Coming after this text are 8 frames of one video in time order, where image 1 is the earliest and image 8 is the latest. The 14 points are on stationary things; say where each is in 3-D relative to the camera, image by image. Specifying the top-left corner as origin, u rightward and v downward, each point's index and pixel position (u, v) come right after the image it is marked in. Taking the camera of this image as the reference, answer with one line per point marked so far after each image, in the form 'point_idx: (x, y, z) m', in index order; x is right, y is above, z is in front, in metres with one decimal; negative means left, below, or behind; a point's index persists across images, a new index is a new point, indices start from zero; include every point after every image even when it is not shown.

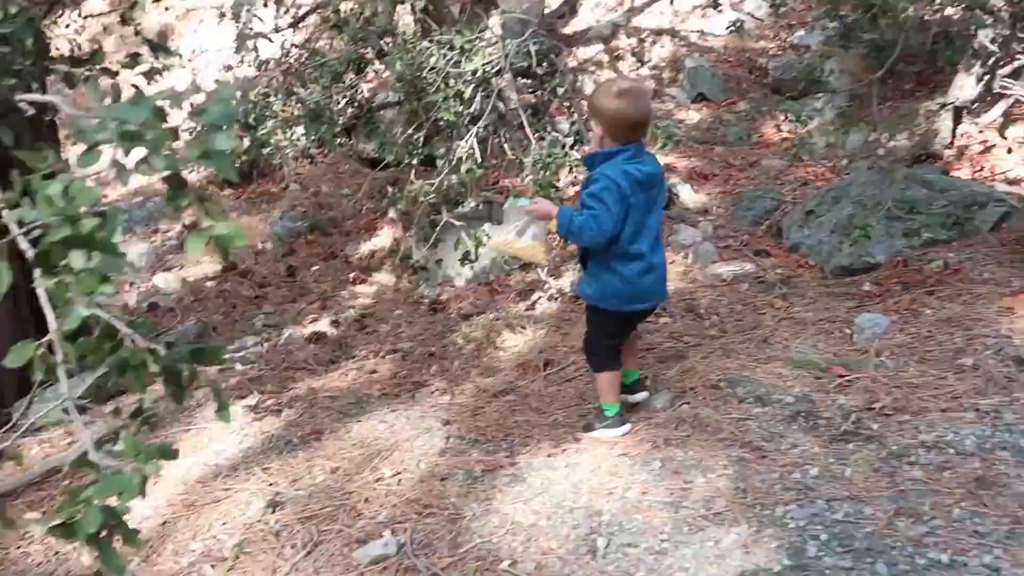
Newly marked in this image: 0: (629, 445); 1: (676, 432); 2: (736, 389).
0: (+0.4, -0.5, +2.6) m
1: (+0.5, -0.5, +2.6) m
2: (+0.8, -0.4, +2.8) m
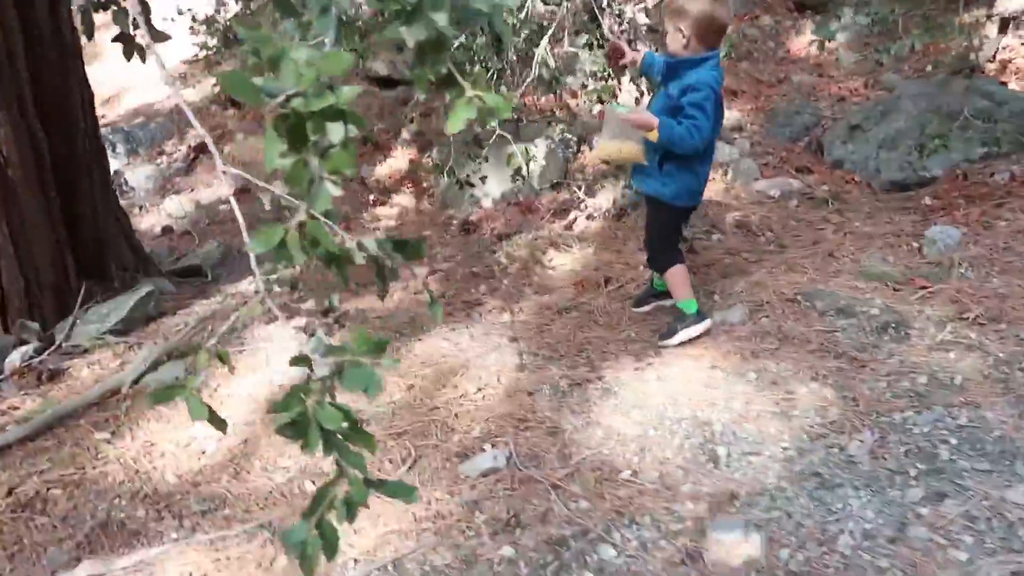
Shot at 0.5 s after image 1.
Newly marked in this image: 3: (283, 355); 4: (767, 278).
0: (+0.7, -0.2, +2.5) m
1: (+0.8, -0.2, +2.6) m
2: (+1.1, -0.1, +2.8) m
3: (-0.9, -0.3, +3.2) m
4: (+1.0, 0.0, +3.1) m
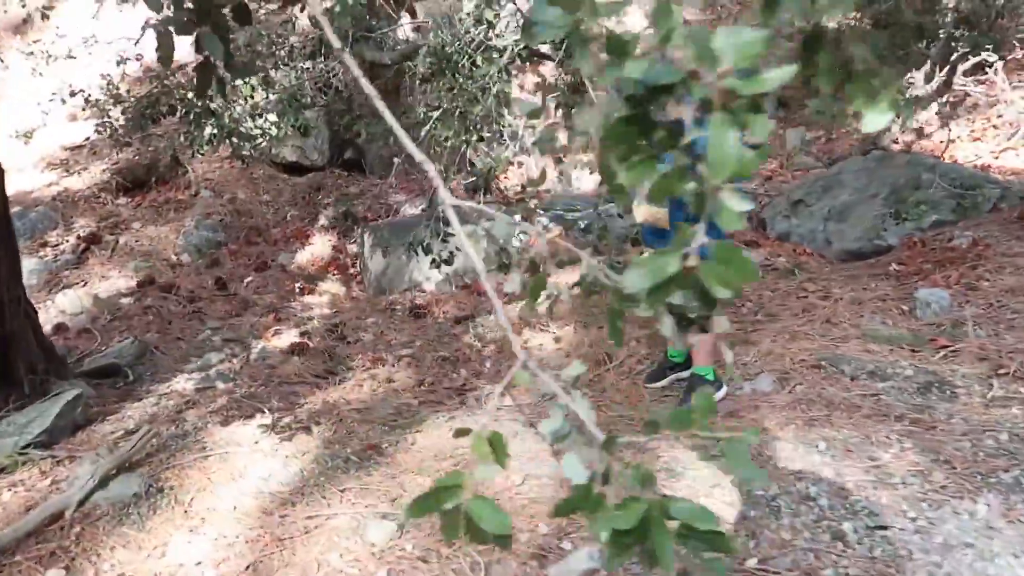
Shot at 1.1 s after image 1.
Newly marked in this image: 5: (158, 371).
0: (+0.8, -0.4, +2.4) m
1: (+0.9, -0.4, +2.4) m
2: (+1.1, -0.3, +2.7) m
3: (-0.9, -0.6, +2.8) m
4: (+1.0, -0.2, +3.0) m
5: (-1.8, -0.4, +4.0) m
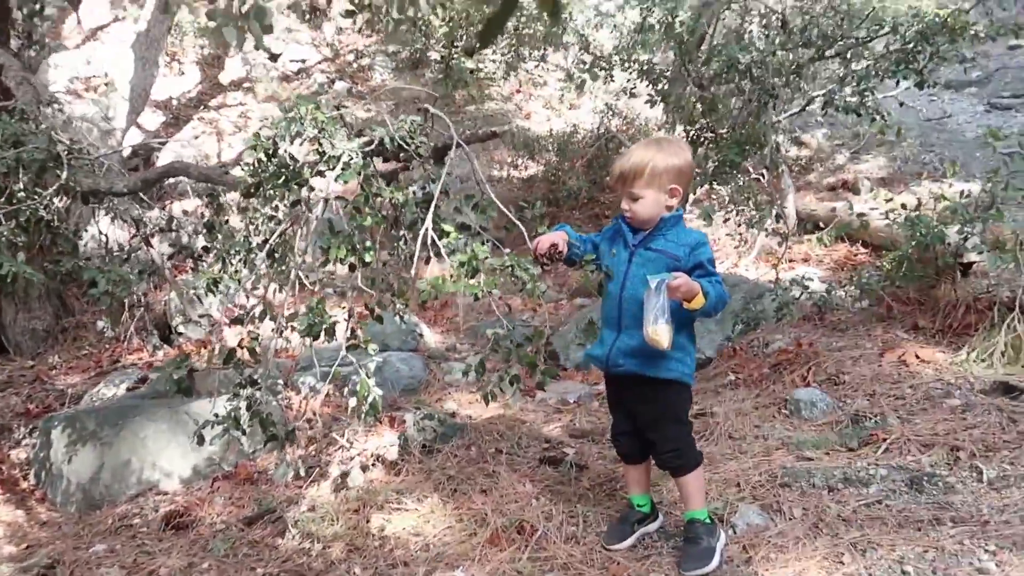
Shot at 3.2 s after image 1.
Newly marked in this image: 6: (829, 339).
0: (+0.8, -0.7, +2.0) m
1: (+0.9, -0.7, +2.1) m
2: (+0.9, -0.6, +2.5) m
3: (-0.8, -1.1, +1.5) m
4: (+0.7, -0.6, +2.7) m
5: (-2.2, -1.2, +2.2) m
6: (+1.5, -0.2, +3.7) m
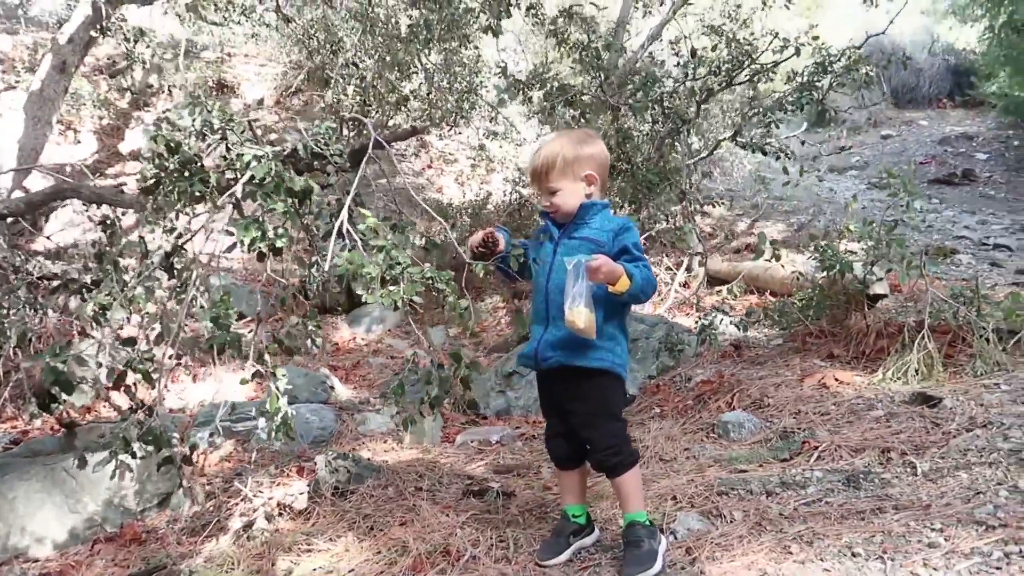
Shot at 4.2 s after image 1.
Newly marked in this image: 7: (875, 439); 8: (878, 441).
0: (+0.6, -0.6, +1.9) m
1: (+0.7, -0.6, +2.0) m
2: (+0.7, -0.6, +2.4) m
3: (-0.9, -0.9, +1.2) m
4: (+0.4, -0.6, +2.5) m
5: (-2.4, -1.2, +1.7) m
6: (+1.1, -0.4, +3.7) m
7: (+1.2, -0.5, +2.6) m
8: (+1.2, -0.5, +2.6) m
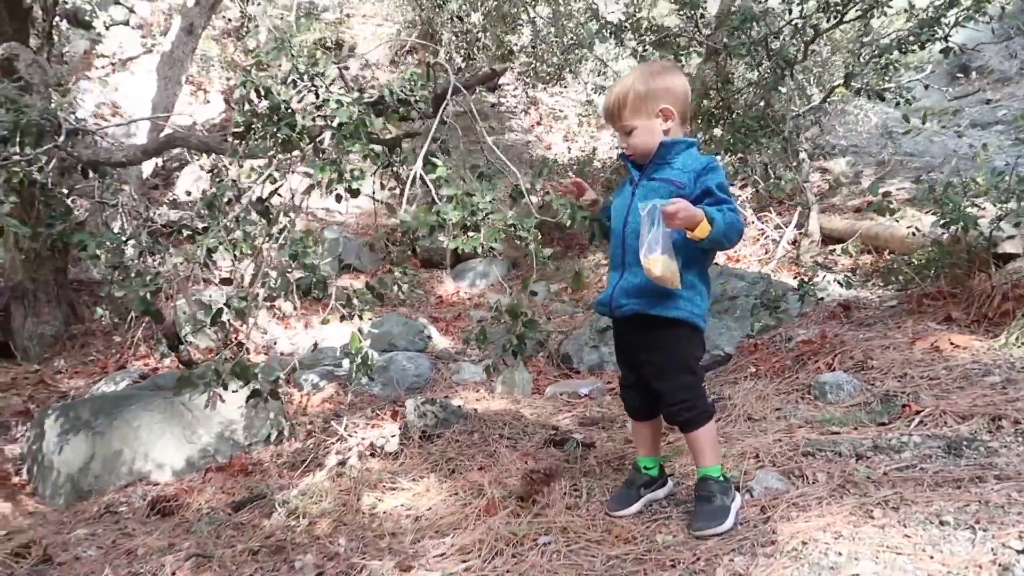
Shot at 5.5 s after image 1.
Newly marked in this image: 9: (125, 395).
0: (+0.8, -0.5, +1.8) m
1: (+0.9, -0.5, +1.9) m
2: (+0.9, -0.5, +2.2) m
3: (-0.9, -0.8, +1.3) m
4: (+0.7, -0.5, +2.5) m
5: (-2.3, -1.0, +2.0) m
6: (+1.5, -0.2, +3.5) m
7: (+1.4, -0.4, +2.4) m
8: (+1.4, -0.4, +2.4) m
9: (-1.9, -0.5, +3.8) m
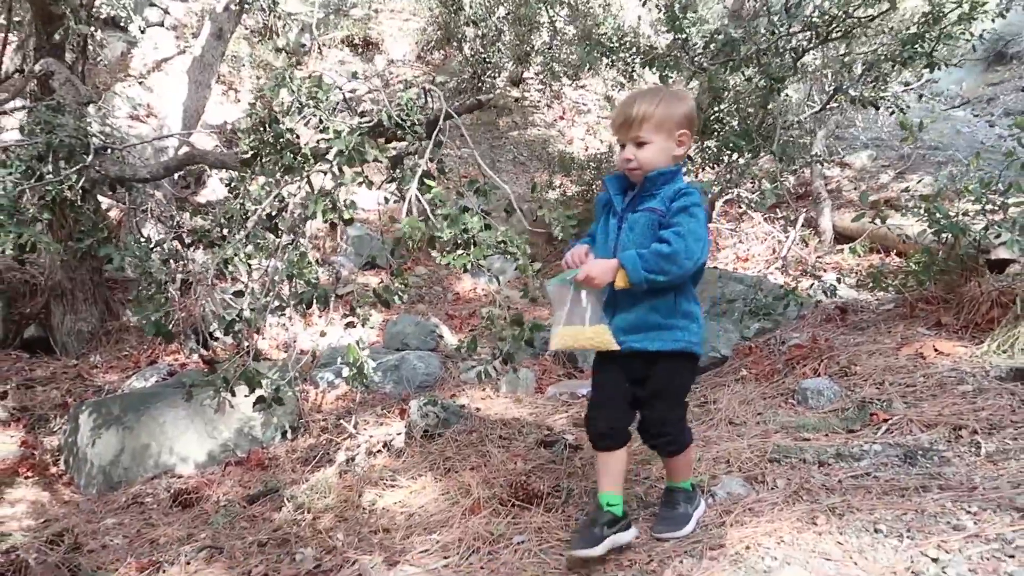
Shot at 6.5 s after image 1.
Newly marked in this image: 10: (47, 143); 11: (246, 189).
0: (+0.7, -0.6, +1.9) m
1: (+0.8, -0.6, +2.0) m
2: (+0.9, -0.5, +2.4) m
3: (-1.0, -0.9, +1.5) m
4: (+0.6, -0.5, +2.6) m
5: (-2.3, -1.1, +2.3) m
6: (+1.5, -0.2, +3.6) m
7: (+1.4, -0.4, +2.5) m
8: (+1.4, -0.4, +2.5) m
9: (-1.9, -0.5, +4.1) m
10: (-1.9, +0.6, +3.2) m
11: (-1.1, +0.4, +3.2) m
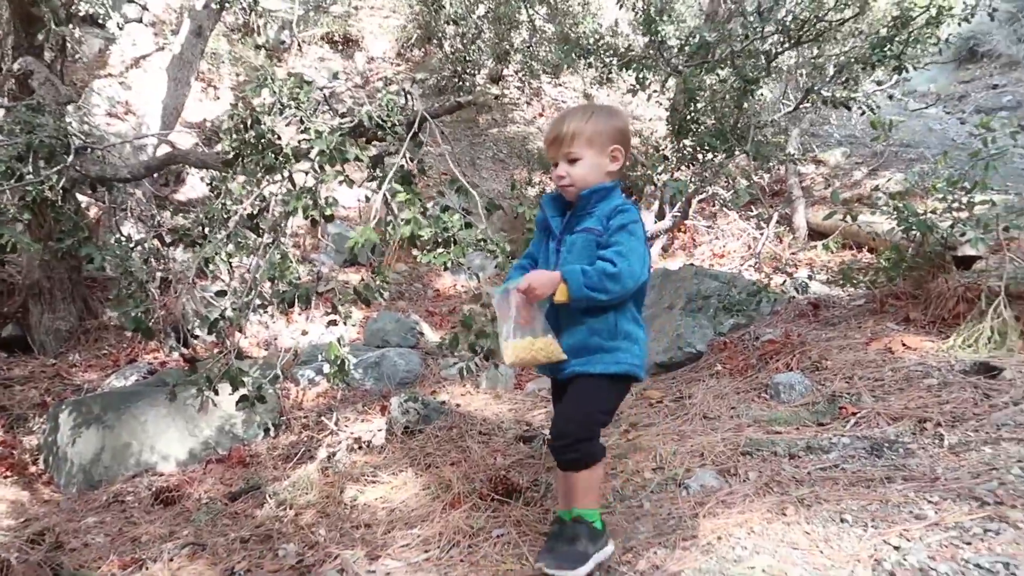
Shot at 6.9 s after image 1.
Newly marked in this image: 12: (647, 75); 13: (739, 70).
0: (+0.6, -0.6, +2.0) m
1: (+0.7, -0.5, +2.1) m
2: (+0.8, -0.5, +2.4) m
3: (-1.0, -0.9, +1.6) m
4: (+0.6, -0.5, +2.7) m
5: (-2.4, -1.1, +2.3) m
6: (+1.4, -0.2, +3.7) m
7: (+1.3, -0.4, +2.6) m
8: (+1.3, -0.4, +2.5) m
9: (-2.0, -0.5, +4.1) m
10: (-2.0, +0.6, +3.2) m
11: (-1.2, +0.4, +3.2) m
12: (+0.7, +1.1, +4.1) m
13: (+1.1, +1.0, +3.7) m
